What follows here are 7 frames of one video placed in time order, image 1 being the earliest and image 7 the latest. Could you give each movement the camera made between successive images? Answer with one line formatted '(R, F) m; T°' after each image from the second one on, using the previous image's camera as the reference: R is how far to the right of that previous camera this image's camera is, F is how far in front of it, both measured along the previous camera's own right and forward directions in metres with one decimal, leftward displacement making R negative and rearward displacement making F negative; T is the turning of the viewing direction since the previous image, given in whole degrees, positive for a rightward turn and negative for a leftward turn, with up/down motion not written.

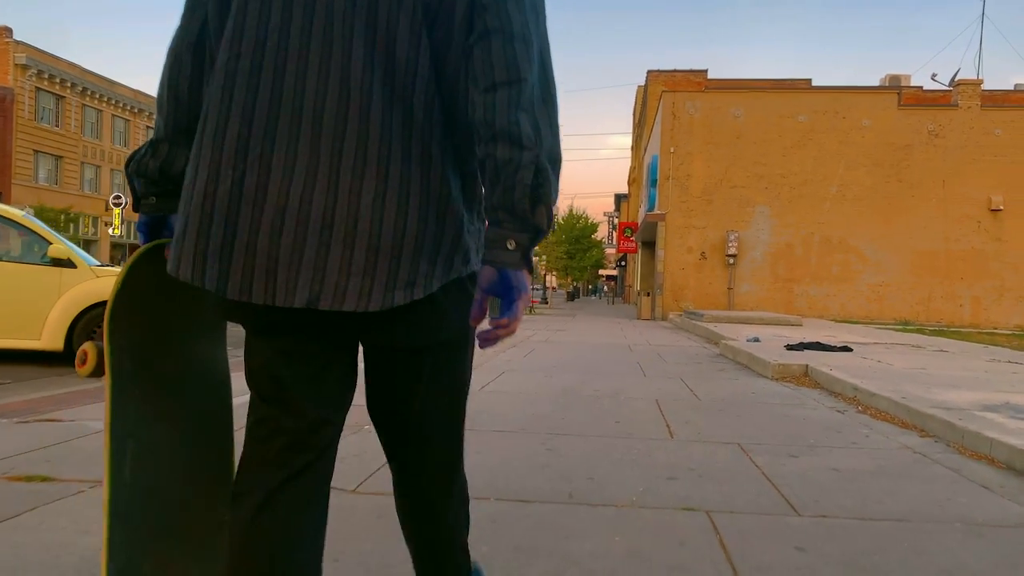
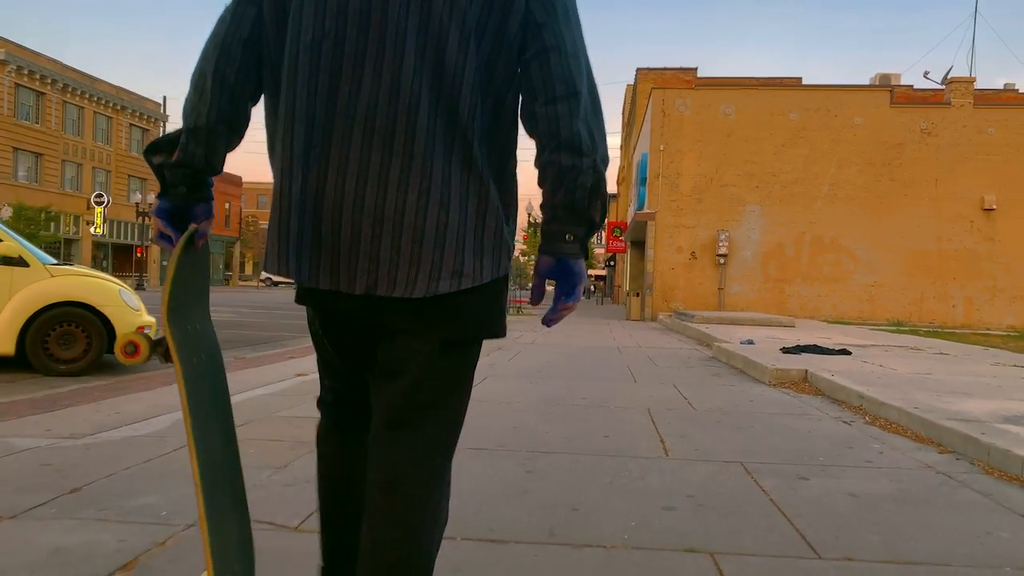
(+0.1, +0.5) m; +1°
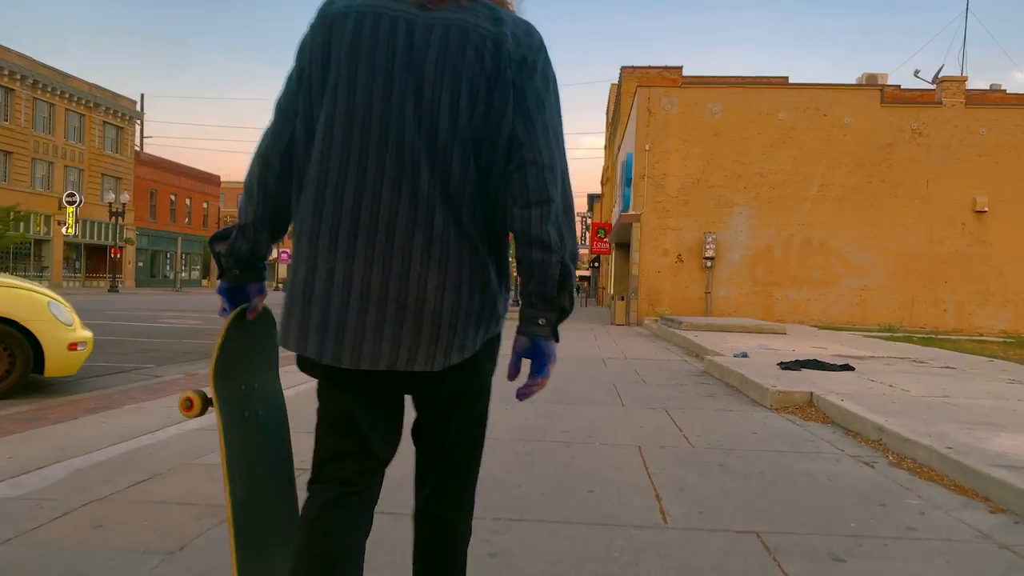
(+0.1, +0.8) m; +1°
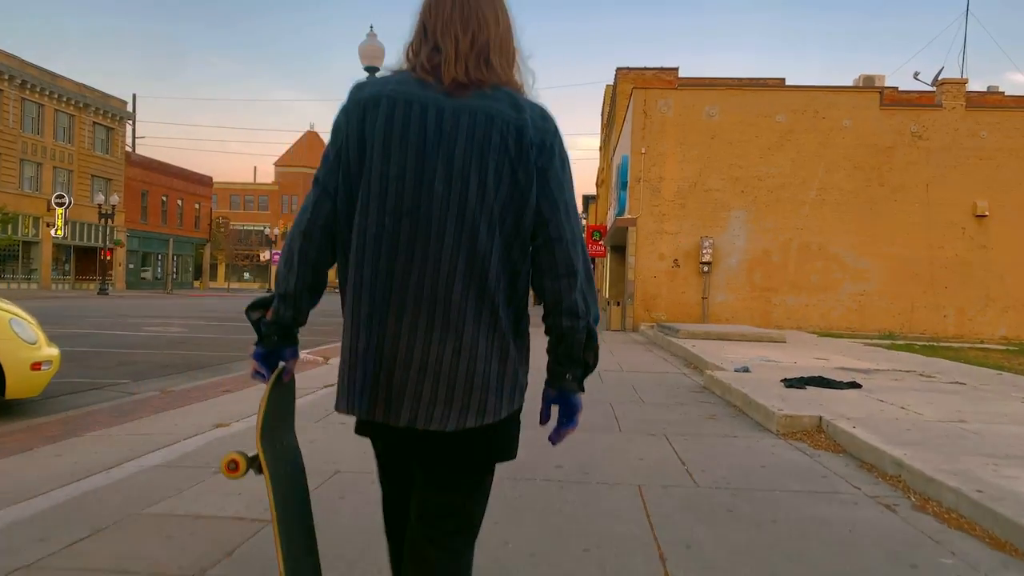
(0.0, +0.4) m; 0°
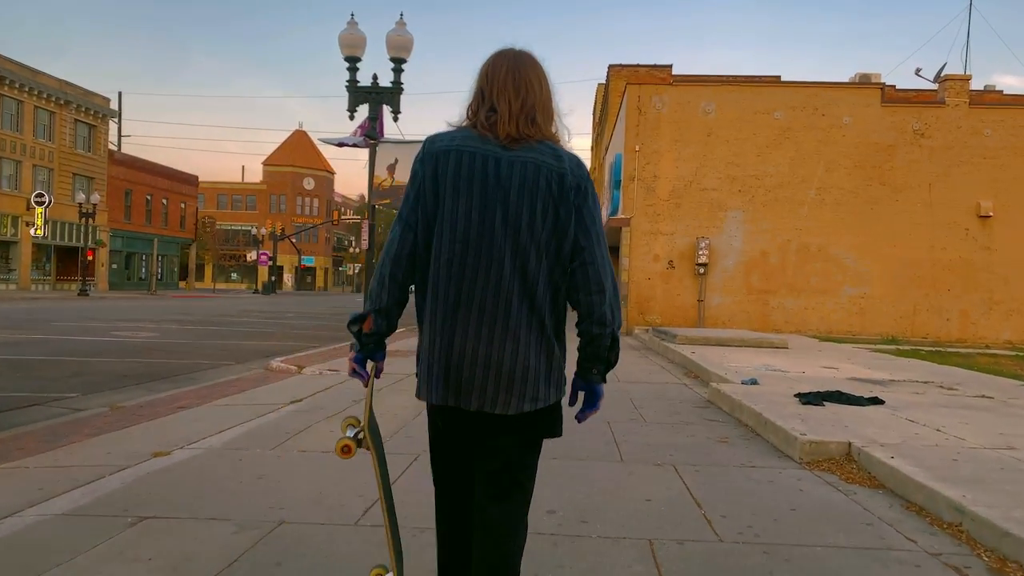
(0.0, +0.8) m; +1°
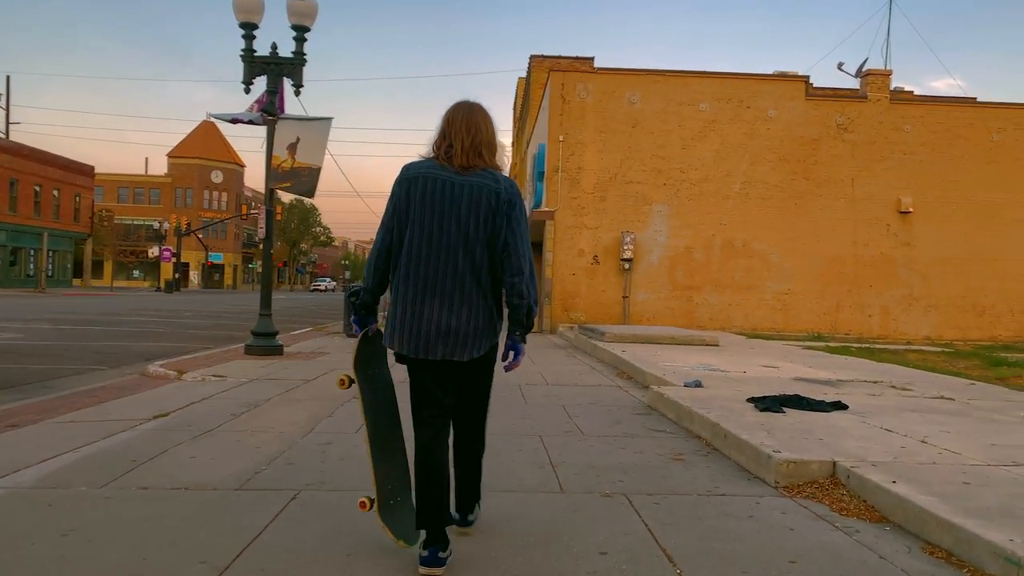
(+0.1, +1.2) m; +6°
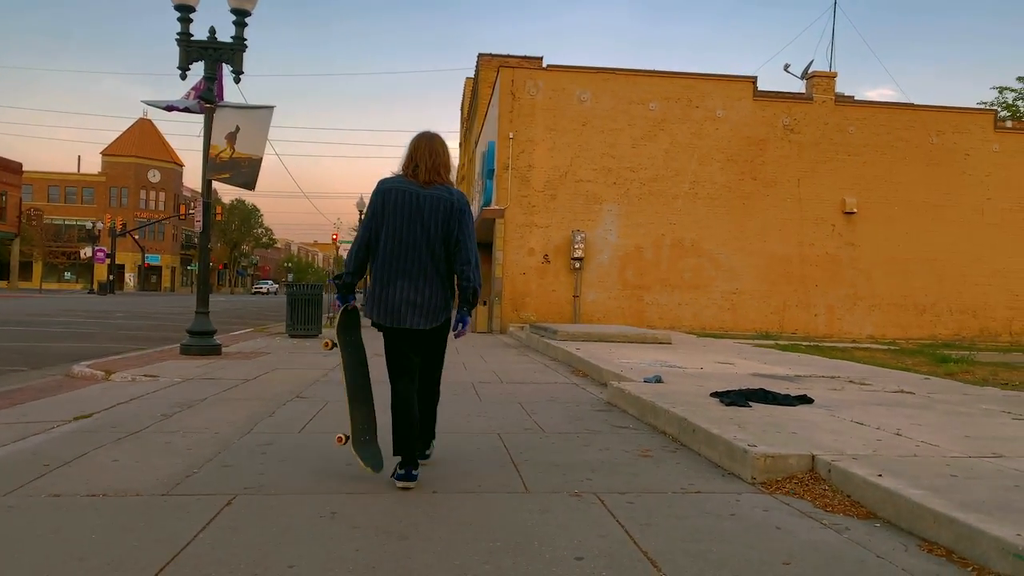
(-0.1, +0.4) m; +4°
